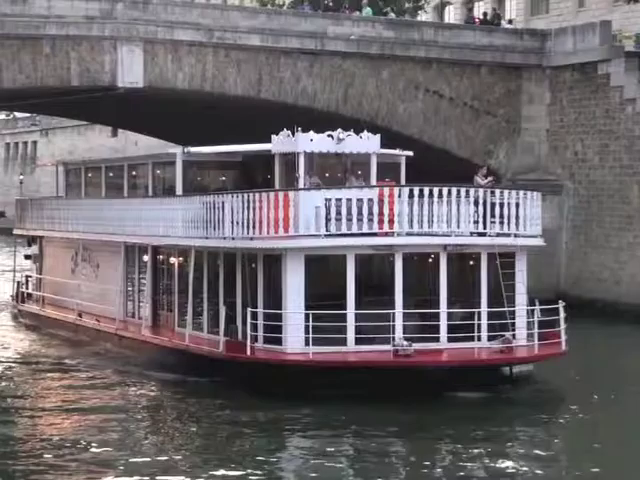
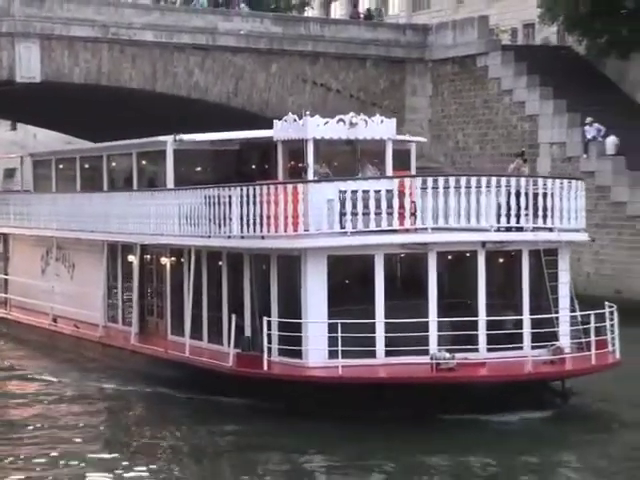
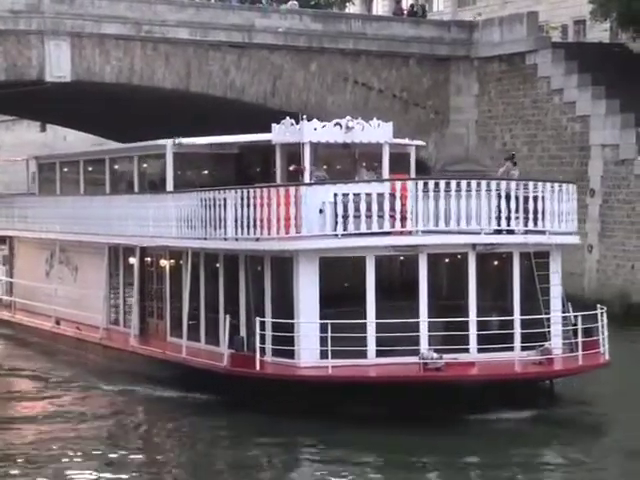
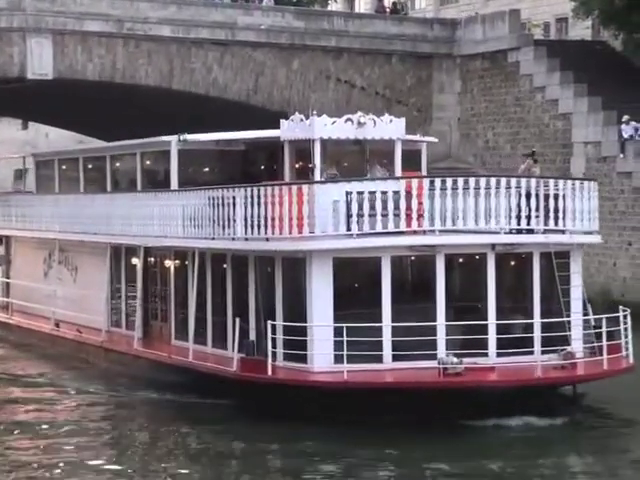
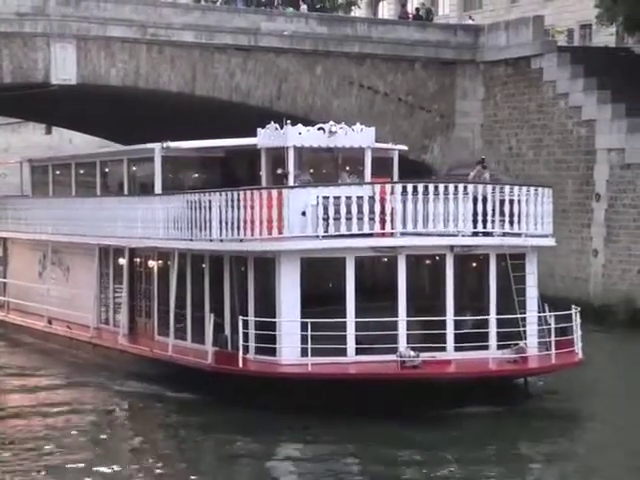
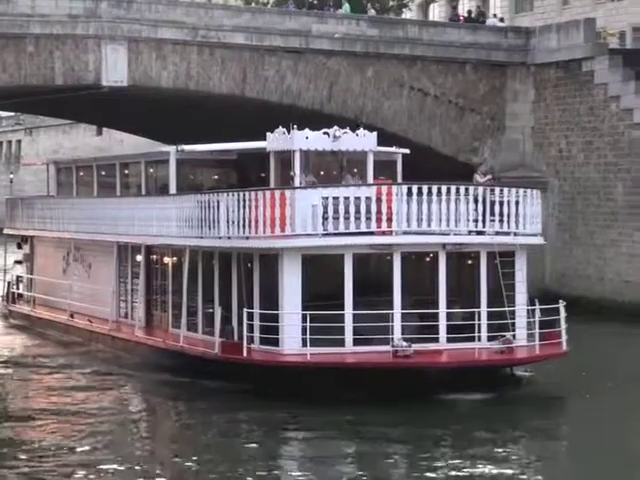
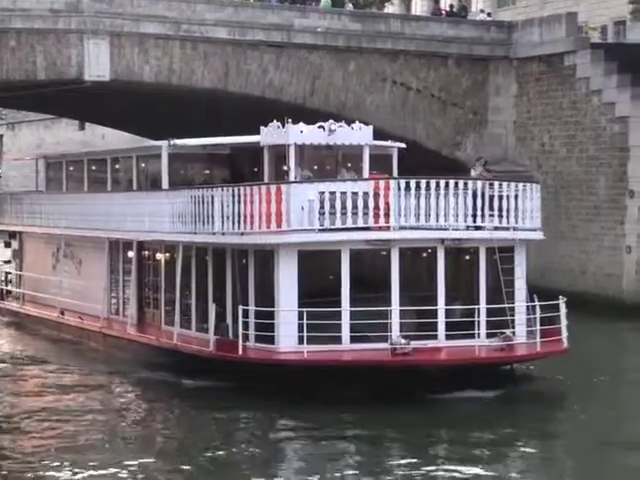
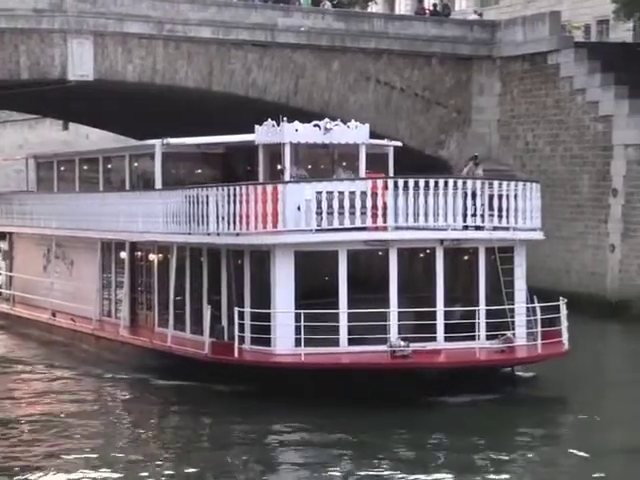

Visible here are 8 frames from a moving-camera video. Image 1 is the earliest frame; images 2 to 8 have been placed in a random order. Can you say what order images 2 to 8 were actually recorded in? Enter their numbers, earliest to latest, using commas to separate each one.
6, 7, 8, 5, 3, 4, 2
